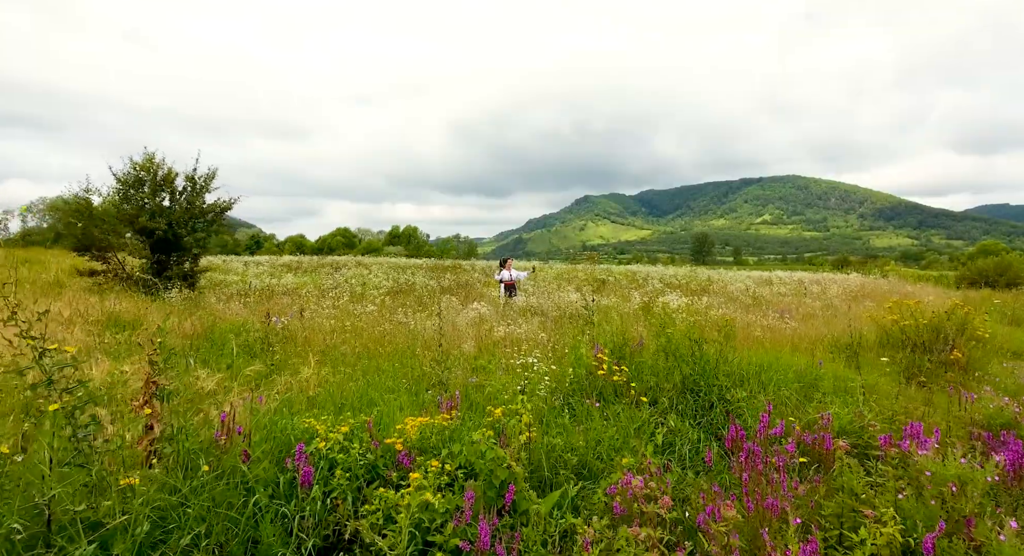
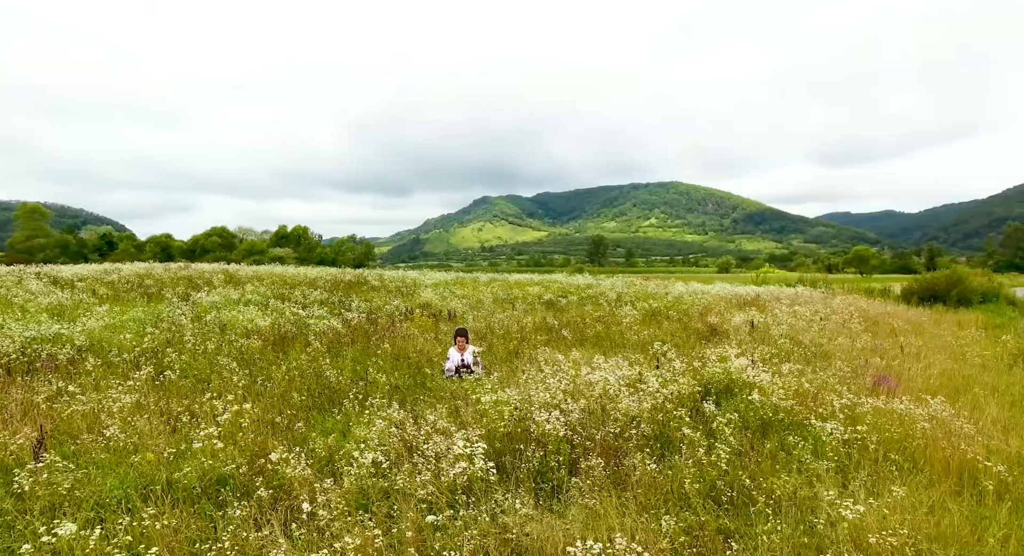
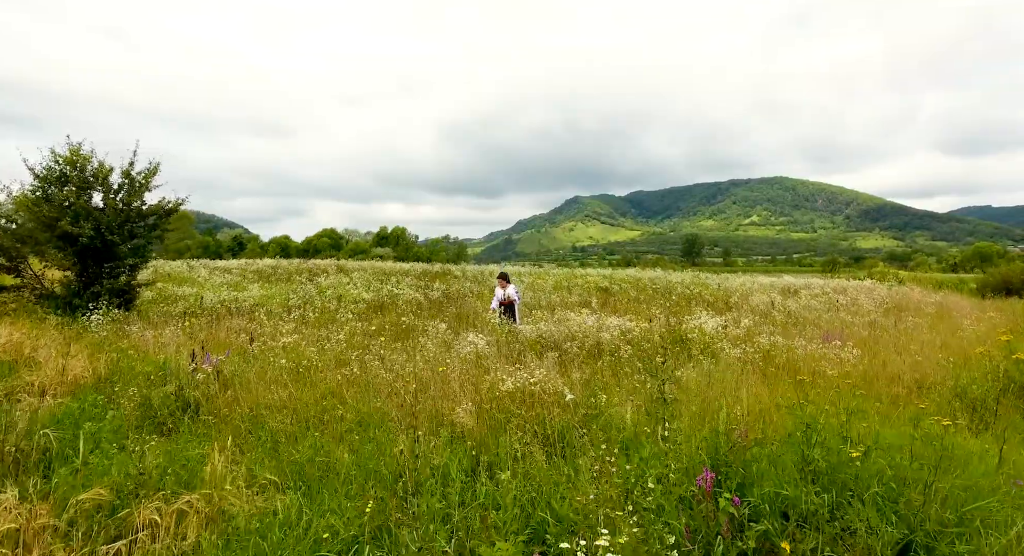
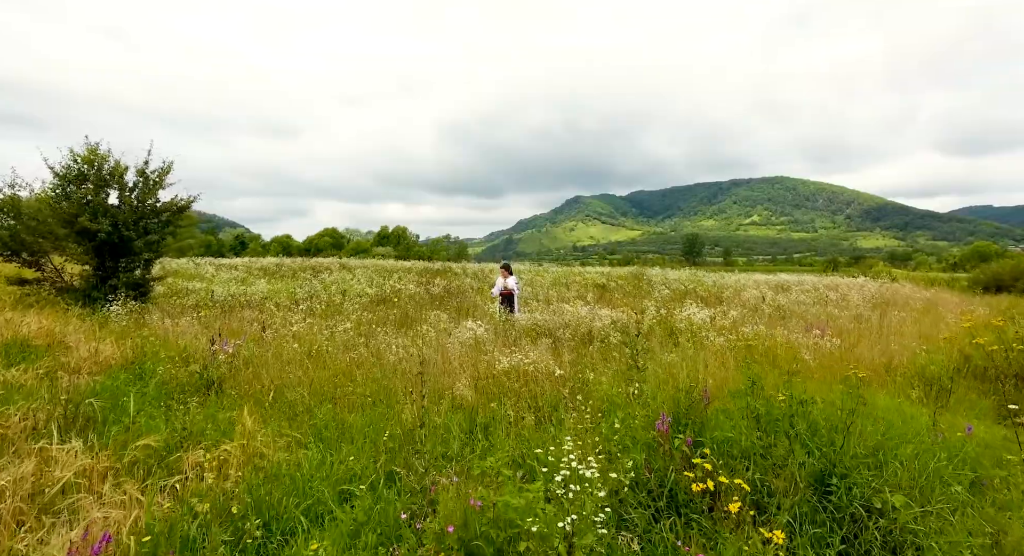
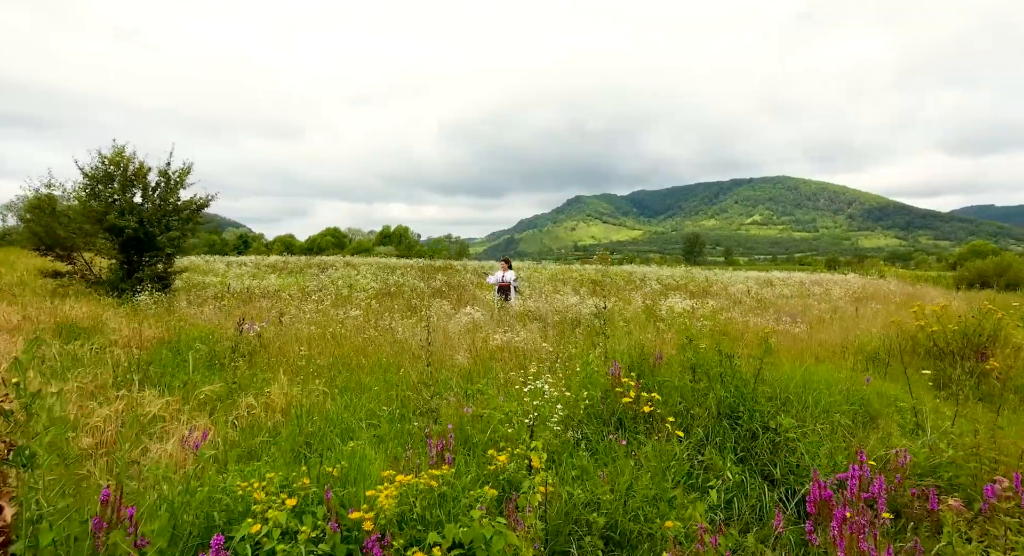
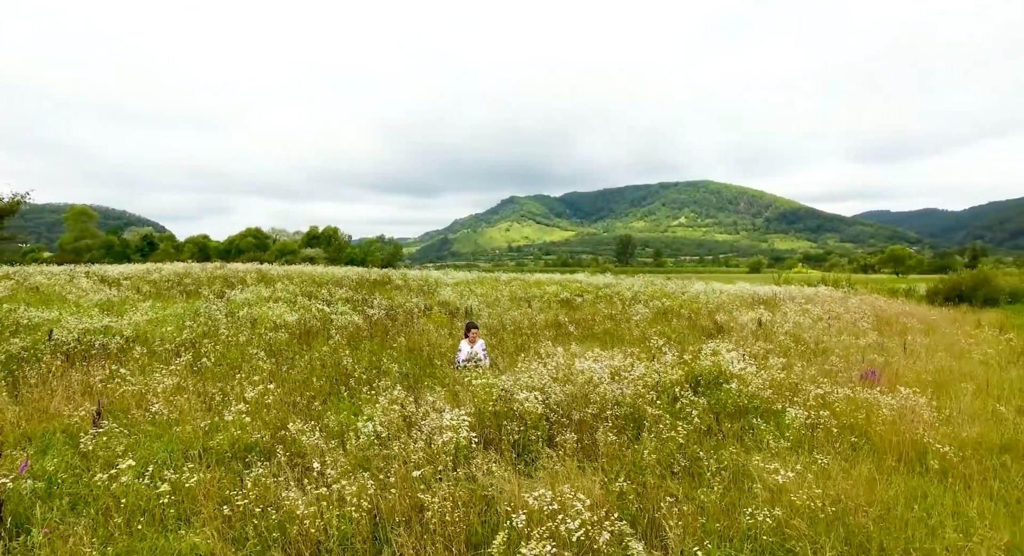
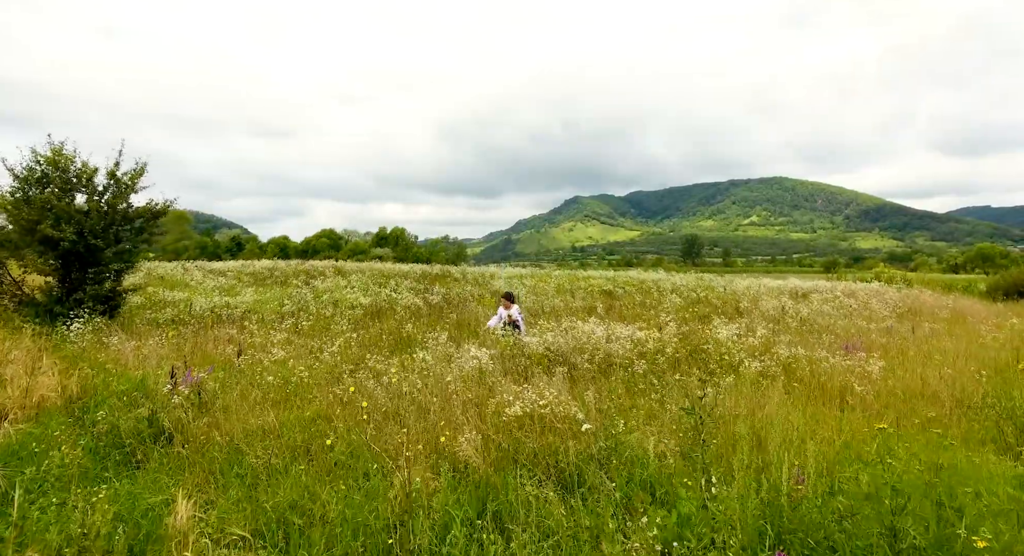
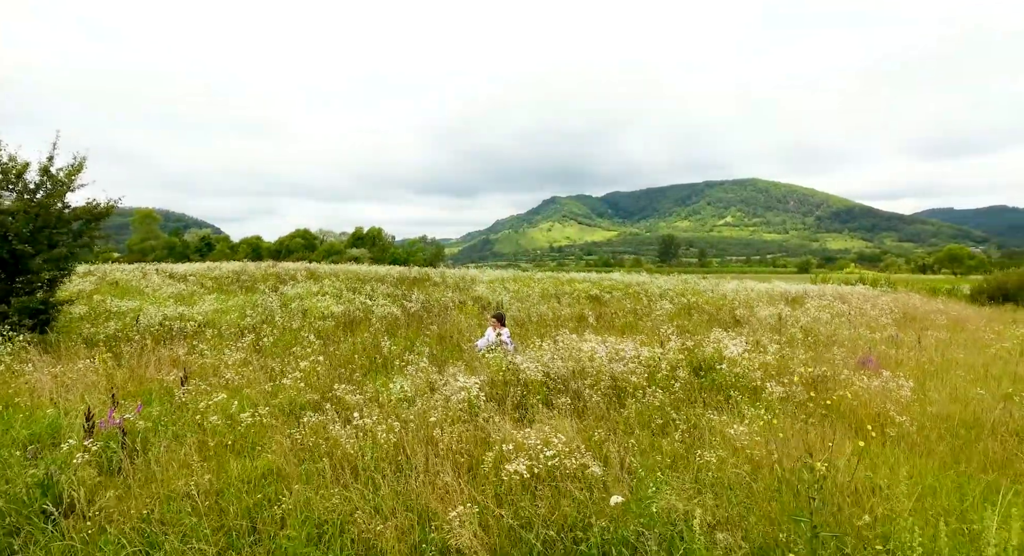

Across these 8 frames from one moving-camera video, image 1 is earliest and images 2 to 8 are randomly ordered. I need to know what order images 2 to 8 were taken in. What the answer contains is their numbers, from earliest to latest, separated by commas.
5, 4, 3, 7, 8, 6, 2
